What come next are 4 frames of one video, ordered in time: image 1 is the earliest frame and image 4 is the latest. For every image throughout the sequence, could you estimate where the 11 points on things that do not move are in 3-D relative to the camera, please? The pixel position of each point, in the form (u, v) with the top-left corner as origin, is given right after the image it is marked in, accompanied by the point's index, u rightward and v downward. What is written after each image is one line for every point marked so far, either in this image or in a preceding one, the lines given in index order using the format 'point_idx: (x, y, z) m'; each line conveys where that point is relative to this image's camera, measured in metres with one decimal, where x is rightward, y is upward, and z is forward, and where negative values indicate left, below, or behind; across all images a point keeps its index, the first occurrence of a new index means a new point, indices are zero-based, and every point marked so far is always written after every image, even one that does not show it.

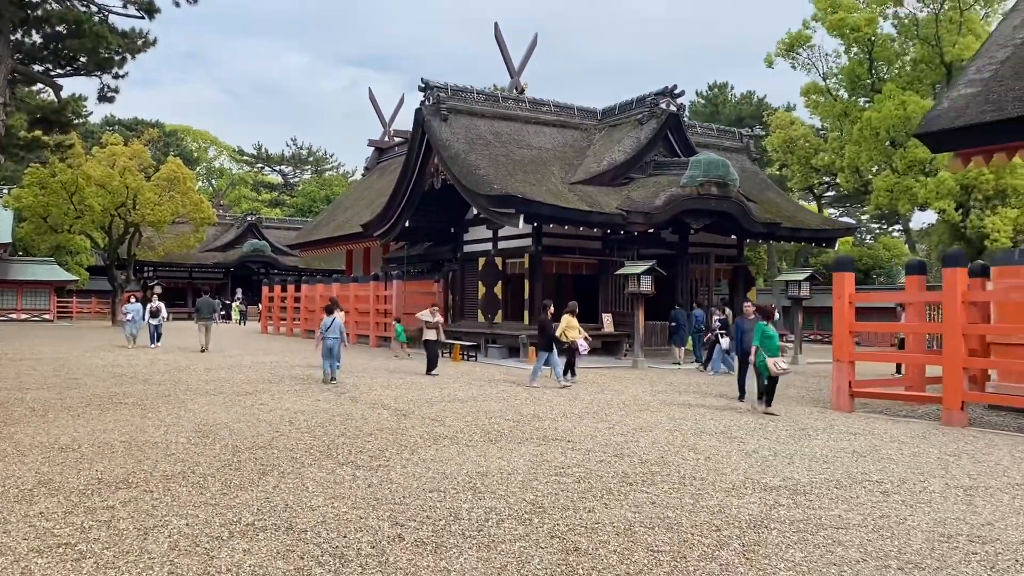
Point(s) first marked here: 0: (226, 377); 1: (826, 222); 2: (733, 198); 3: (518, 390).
0: (-3.8, -1.2, +11.7) m
1: (+6.5, +1.4, +18.3) m
2: (+4.1, +1.7, +16.4) m
3: (+0.1, -1.3, +10.6) m
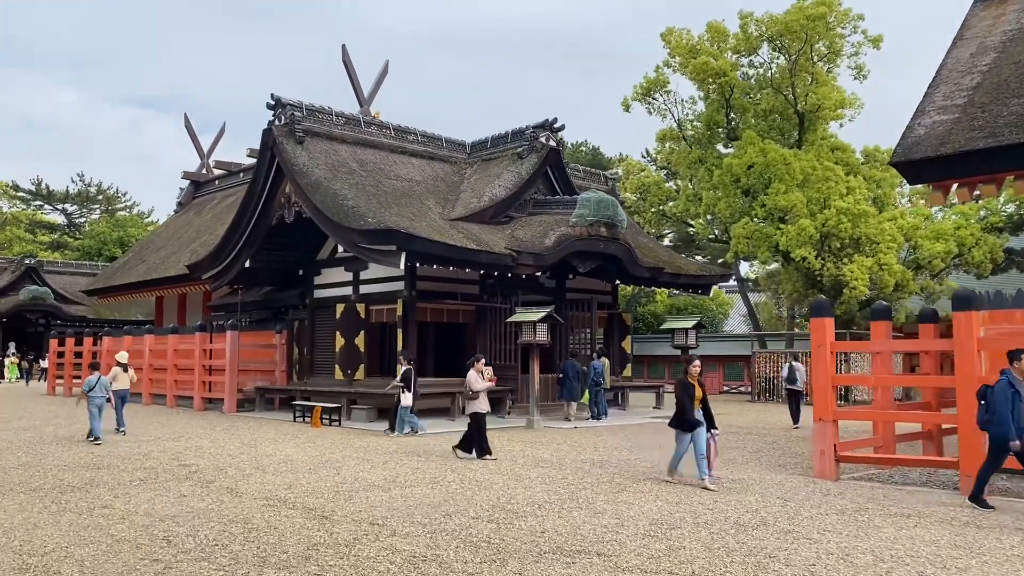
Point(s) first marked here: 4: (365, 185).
0: (-4.8, -1.7, +8.7) m
1: (+3.8, +0.4, +17.6) m
2: (+1.9, +0.8, +15.1) m
3: (-0.7, -1.7, +8.5) m
4: (-2.4, +1.7, +14.4) m
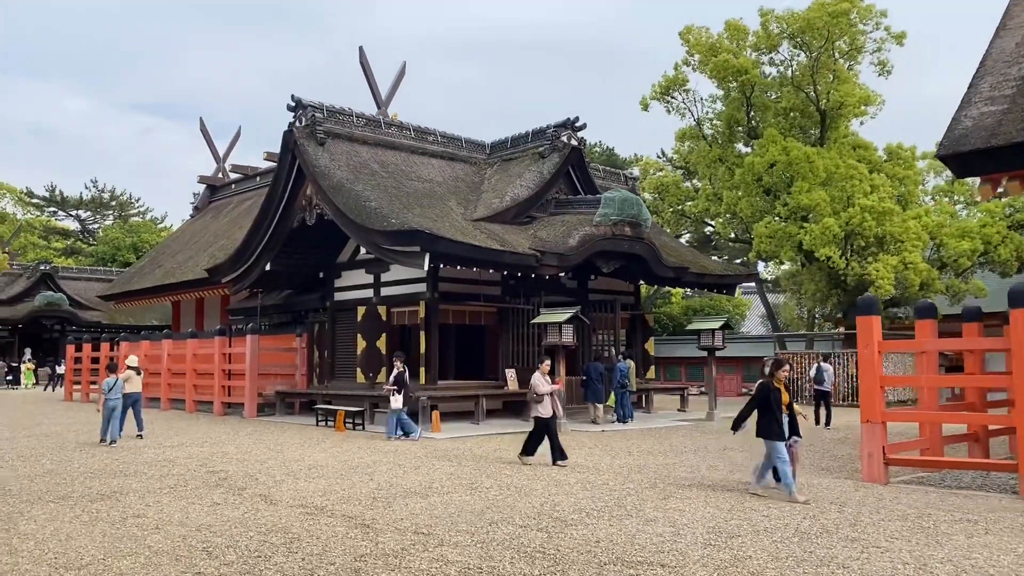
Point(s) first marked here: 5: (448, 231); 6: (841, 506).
0: (-4.4, -1.7, +8.5) m
1: (+4.2, +0.4, +17.3) m
2: (+2.3, +0.8, +14.9) m
3: (-0.3, -1.7, +8.2) m
4: (-2.0, +1.7, +14.2) m
5: (-0.9, +0.8, +13.0) m
6: (+2.4, -1.6, +6.4) m
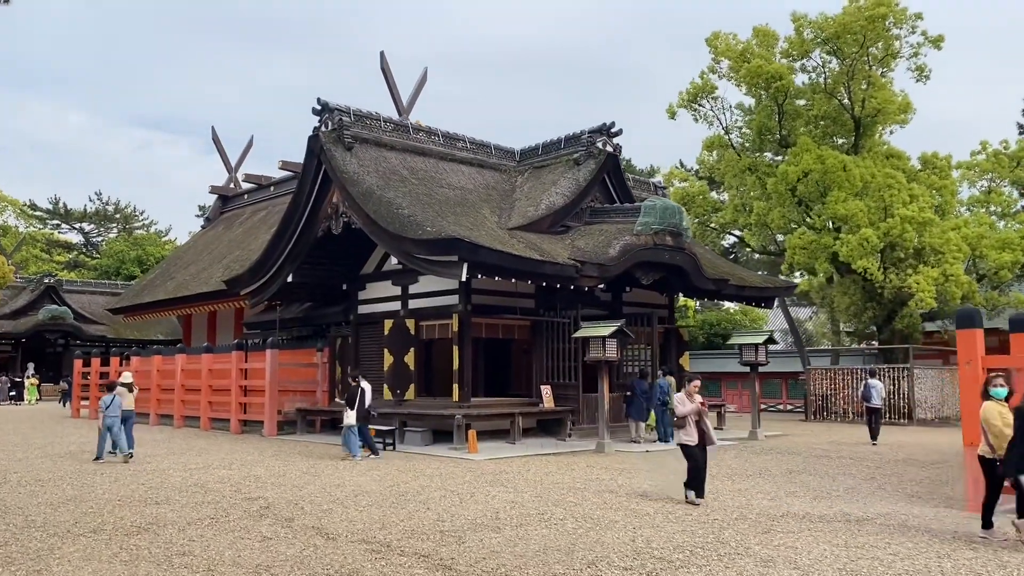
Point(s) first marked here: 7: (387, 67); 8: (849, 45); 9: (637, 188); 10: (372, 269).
0: (-3.9, -1.8, +7.8) m
1: (+4.8, +0.2, +16.6) m
2: (+2.8, +0.6, +14.2) m
3: (+0.2, -1.8, +7.5) m
4: (-1.5, +1.5, +13.6) m
5: (-0.4, +0.7, +12.3) m
6: (+3.0, -1.7, +5.7) m
7: (-2.8, +4.9, +19.5) m
8: (+7.6, +5.5, +19.9) m
9: (+2.8, +2.2, +19.5) m
10: (-2.5, +0.3, +15.4) m
